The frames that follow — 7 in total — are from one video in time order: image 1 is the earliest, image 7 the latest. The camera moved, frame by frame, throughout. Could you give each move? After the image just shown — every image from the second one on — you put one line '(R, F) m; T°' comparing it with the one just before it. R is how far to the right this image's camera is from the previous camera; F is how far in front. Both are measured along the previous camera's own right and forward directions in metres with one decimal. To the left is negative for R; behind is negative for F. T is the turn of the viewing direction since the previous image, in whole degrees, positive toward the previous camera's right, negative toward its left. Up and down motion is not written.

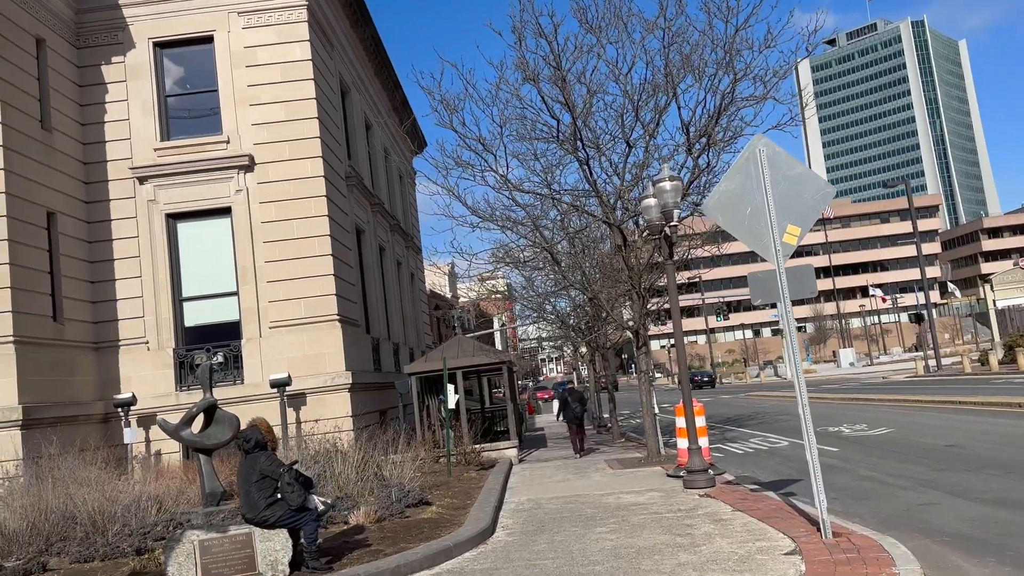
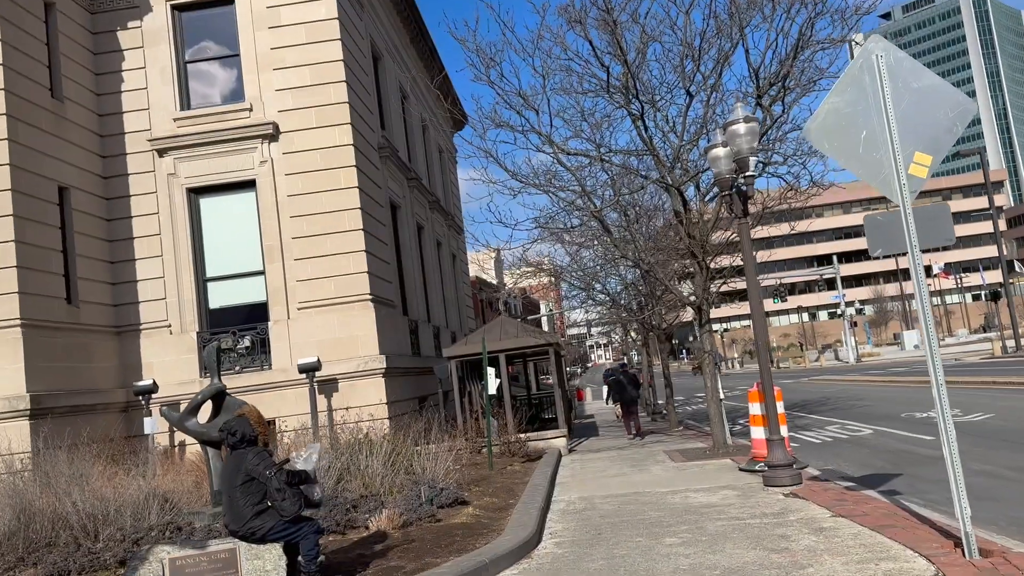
(0.0, +1.4) m; -3°
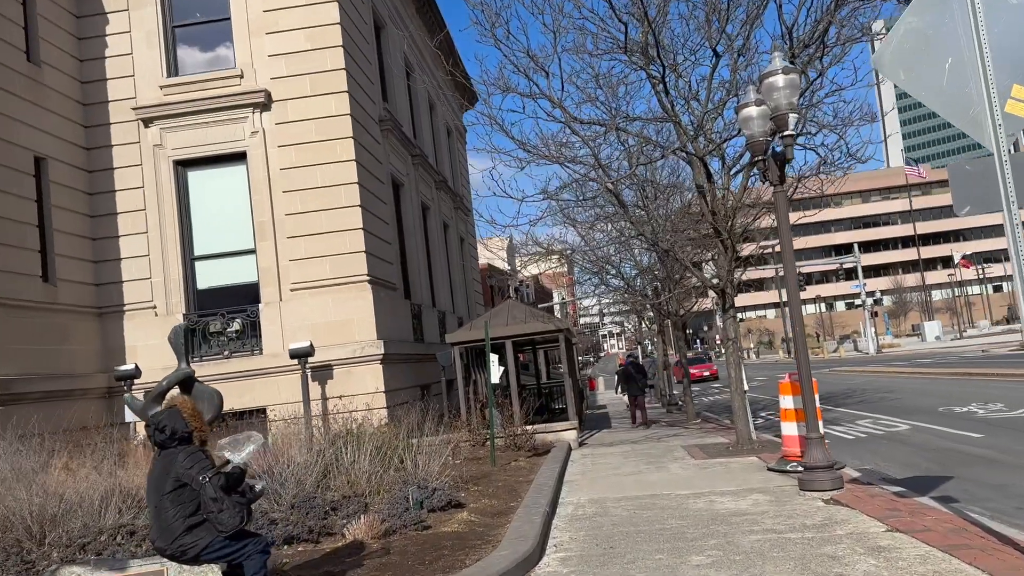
(+0.1, +1.0) m; -1°
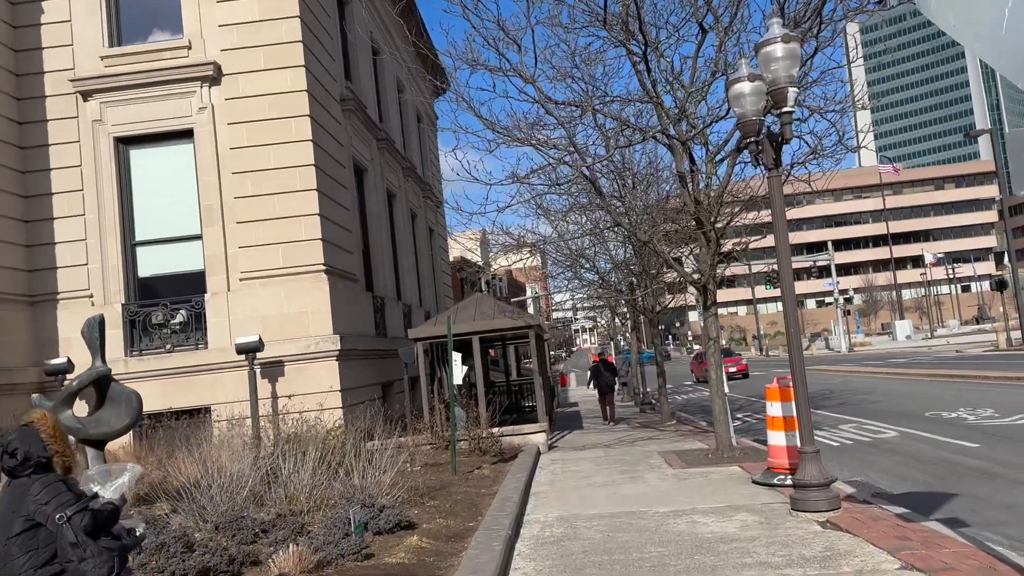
(+0.1, +0.9) m; +2°
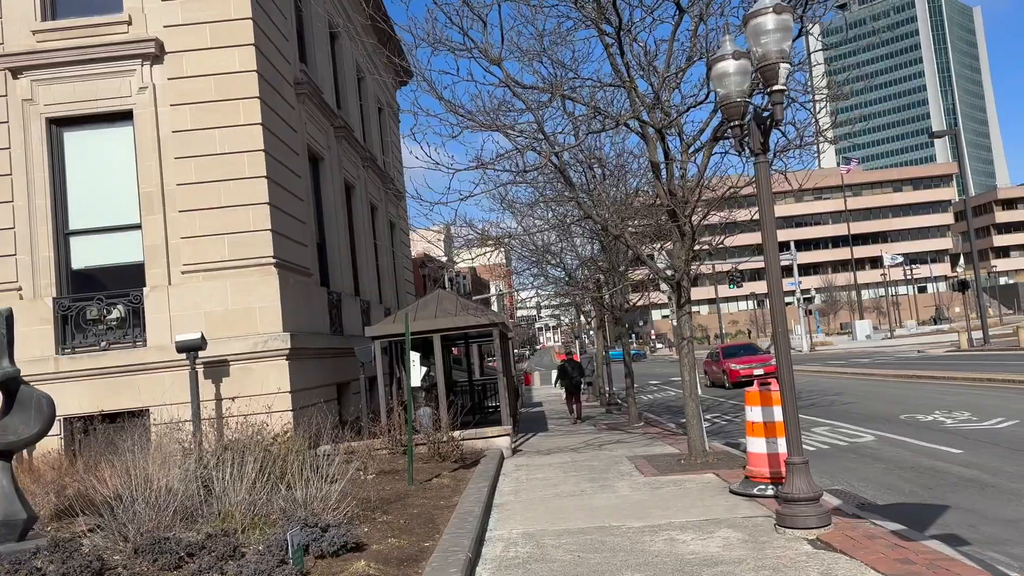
(0.0, +0.7) m; +3°
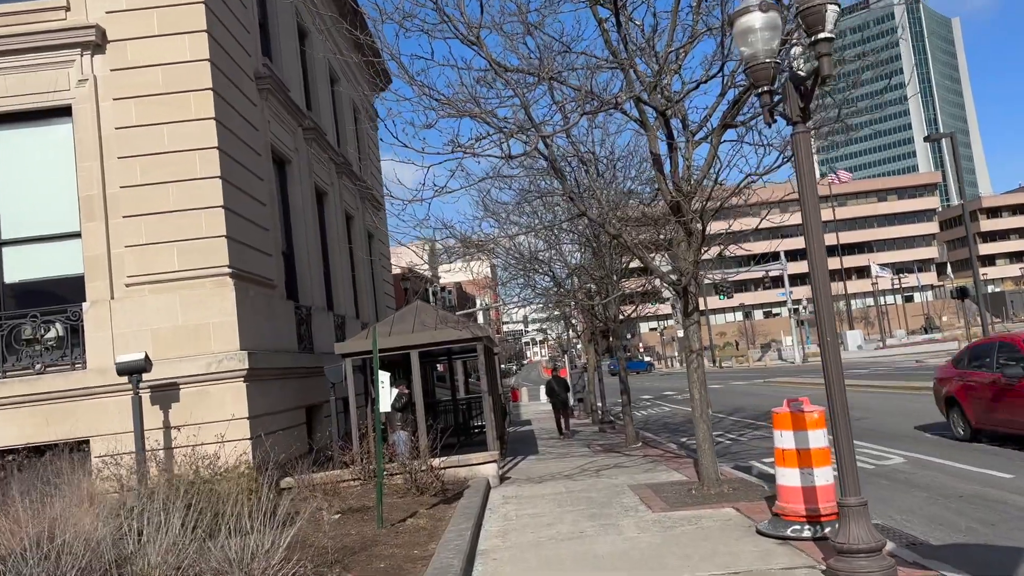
(0.0, +1.2) m; +1°
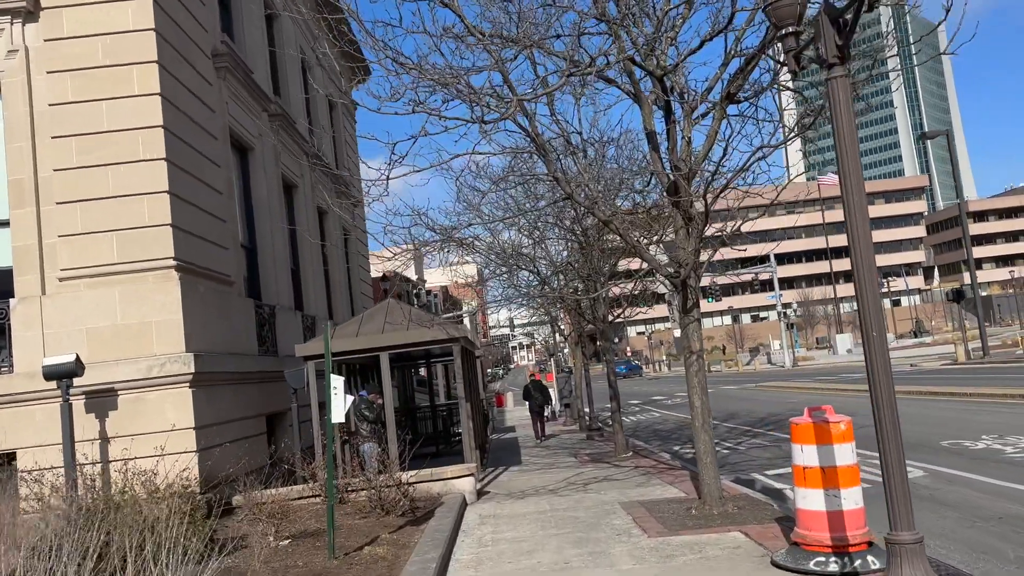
(+0.1, +1.0) m; +1°
